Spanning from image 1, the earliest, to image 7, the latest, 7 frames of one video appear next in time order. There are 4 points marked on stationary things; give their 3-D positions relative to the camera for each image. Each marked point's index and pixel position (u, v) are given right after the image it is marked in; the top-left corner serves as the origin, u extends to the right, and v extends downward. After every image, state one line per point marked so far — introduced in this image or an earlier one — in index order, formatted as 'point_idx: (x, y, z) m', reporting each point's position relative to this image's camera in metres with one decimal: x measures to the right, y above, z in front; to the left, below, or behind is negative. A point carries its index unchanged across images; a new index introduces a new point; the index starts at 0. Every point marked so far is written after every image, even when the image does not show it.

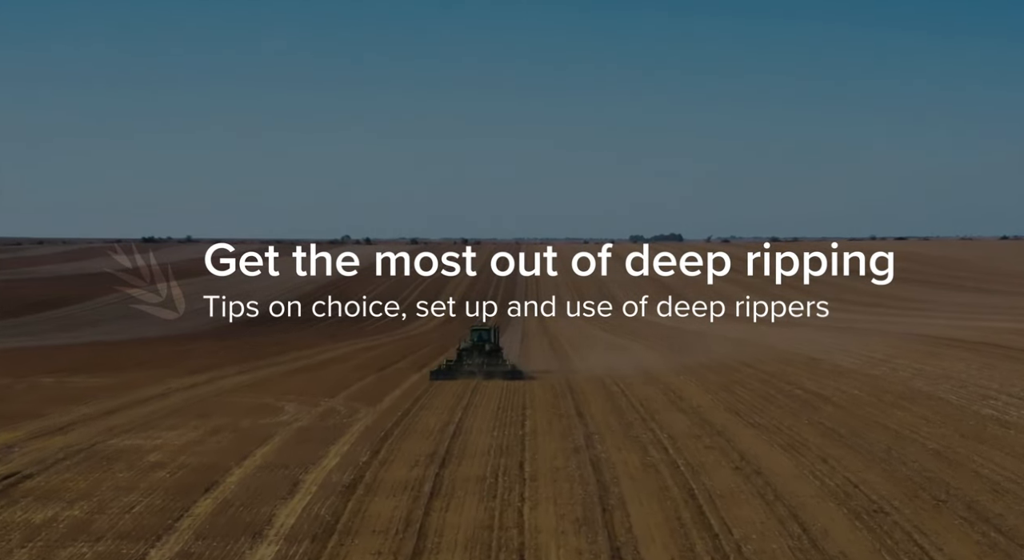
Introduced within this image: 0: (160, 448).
0: (-4.2, -2.0, +17.7) m
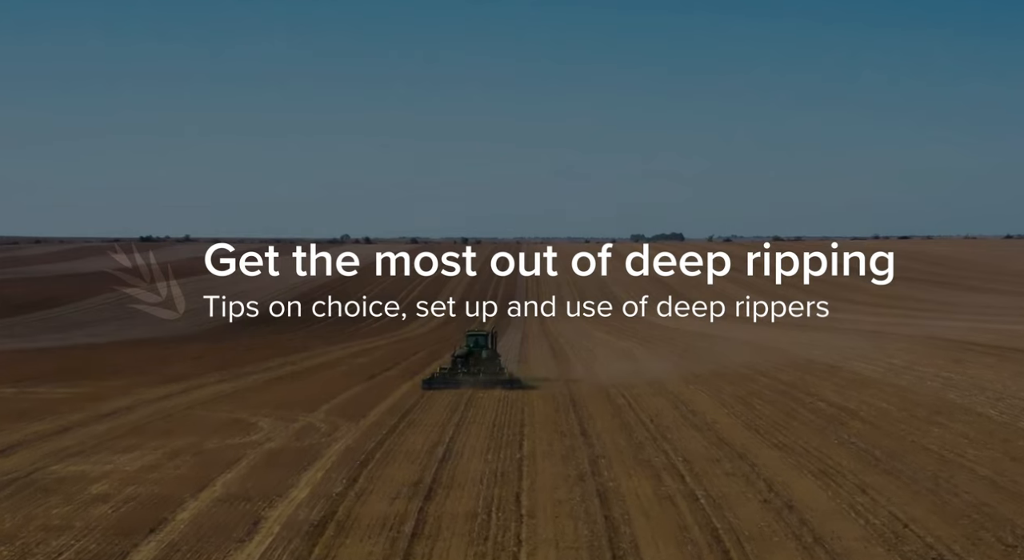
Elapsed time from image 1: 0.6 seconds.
0: (-4.2, -2.0, +15.6) m
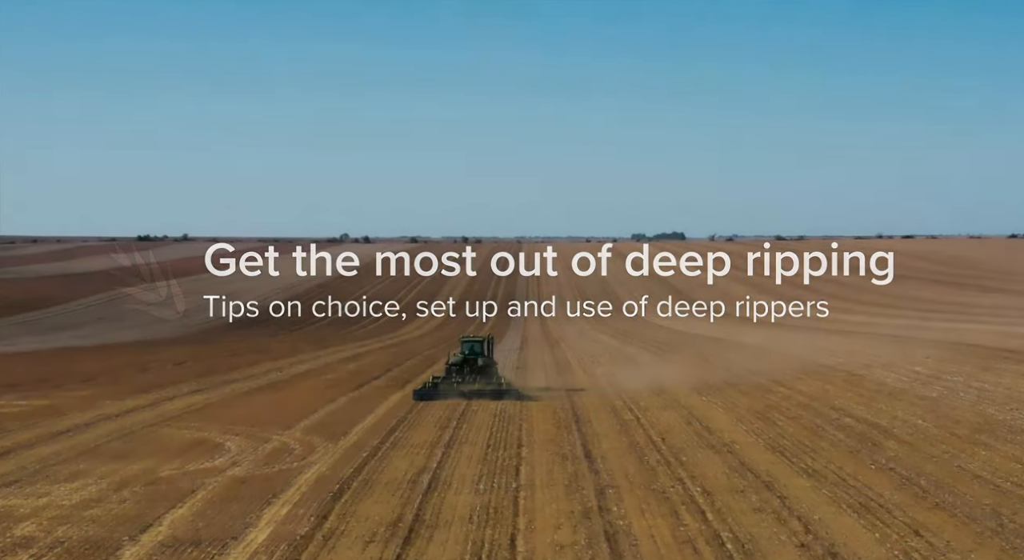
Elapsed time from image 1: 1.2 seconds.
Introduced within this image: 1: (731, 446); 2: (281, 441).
0: (-4.3, -2.1, +13.5) m
1: (+2.7, -2.0, +18.4) m
2: (-3.0, -2.1, +19.1) m
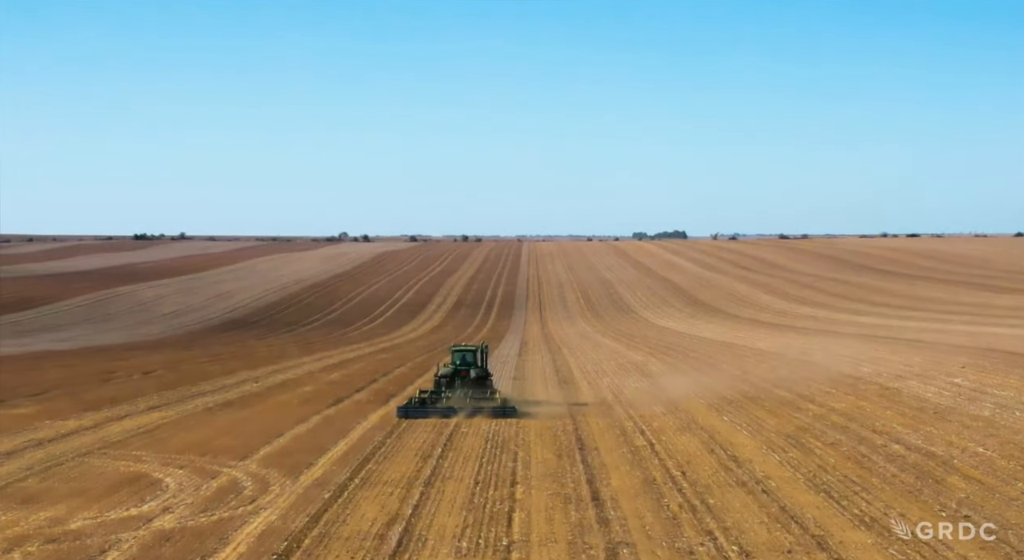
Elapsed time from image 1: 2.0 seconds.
0: (-4.4, -2.2, +10.5) m
1: (+2.6, -2.1, +15.4) m
2: (-3.0, -2.1, +16.1) m
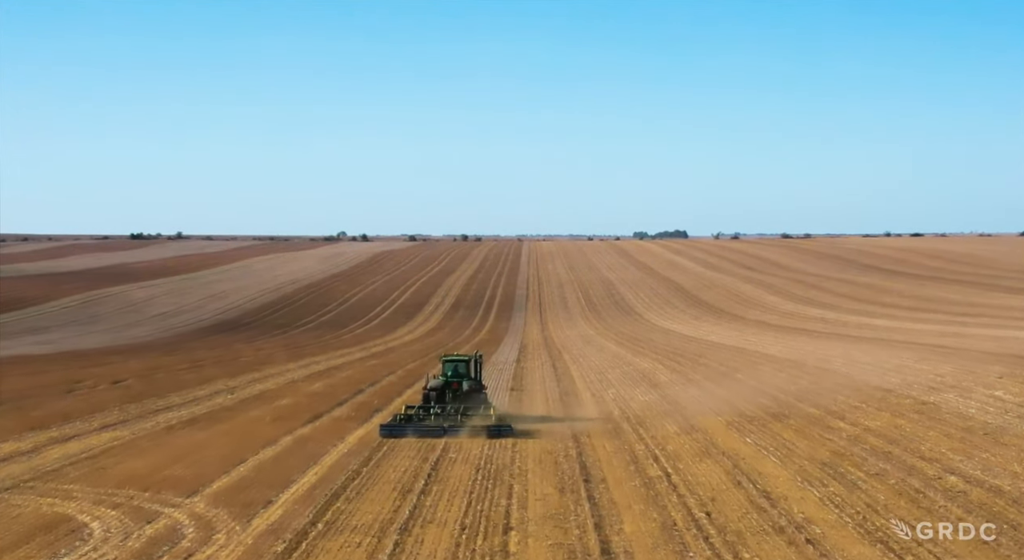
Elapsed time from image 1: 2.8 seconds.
0: (-4.4, -2.2, +8.0) m
1: (+2.6, -2.2, +12.9) m
2: (-3.1, -2.2, +13.6) m
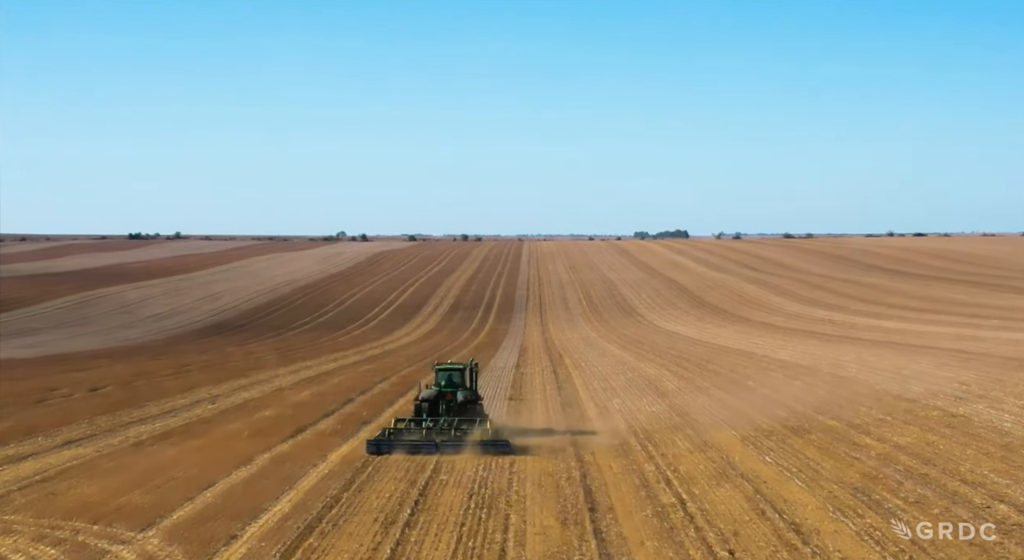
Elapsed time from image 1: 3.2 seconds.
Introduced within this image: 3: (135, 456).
0: (-4.5, -2.3, +6.3) m
1: (+2.5, -2.2, +11.1) m
2: (-3.1, -2.2, +11.9) m
3: (-4.8, -2.2, +18.8) m
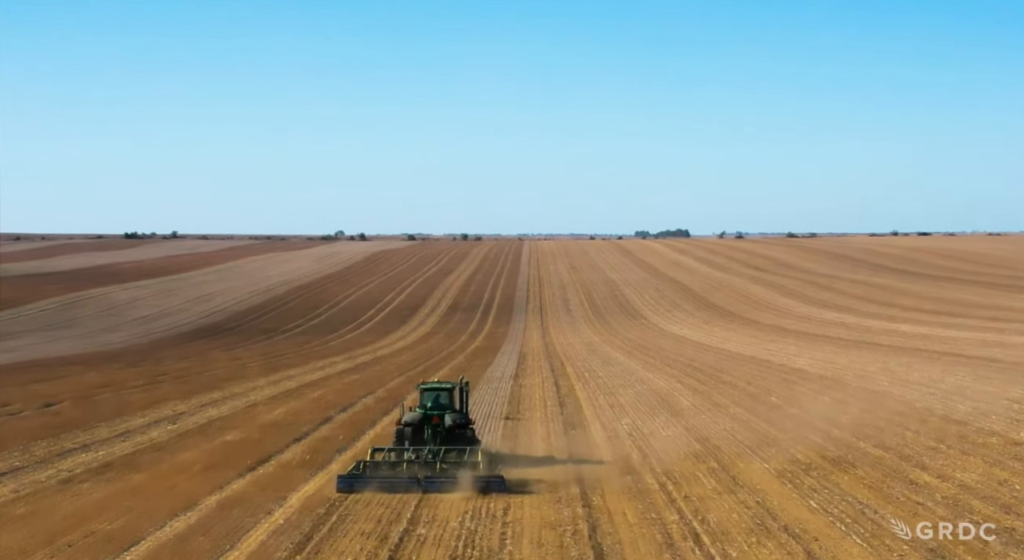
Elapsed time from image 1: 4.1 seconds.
0: (-4.5, -2.4, +3.3) m
1: (+2.5, -2.3, +8.1) m
2: (-3.2, -2.3, +8.9) m
3: (-4.9, -2.3, +15.8) m
